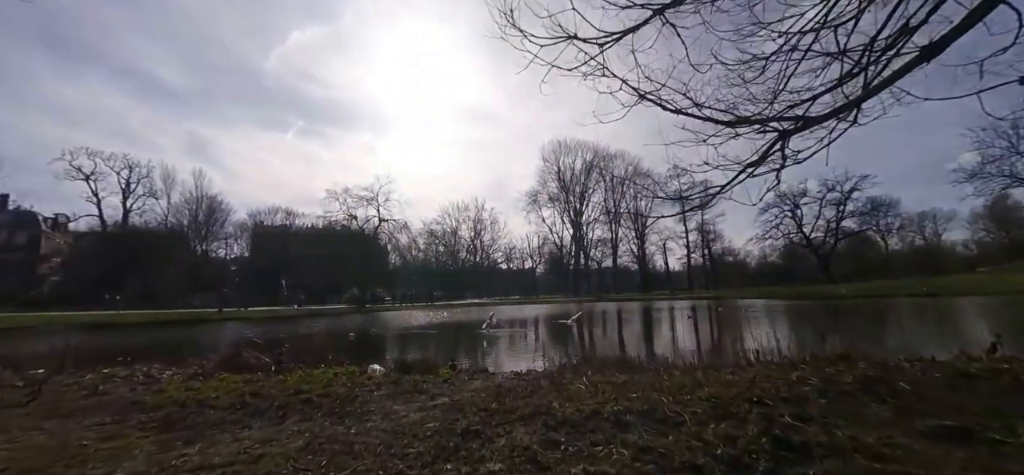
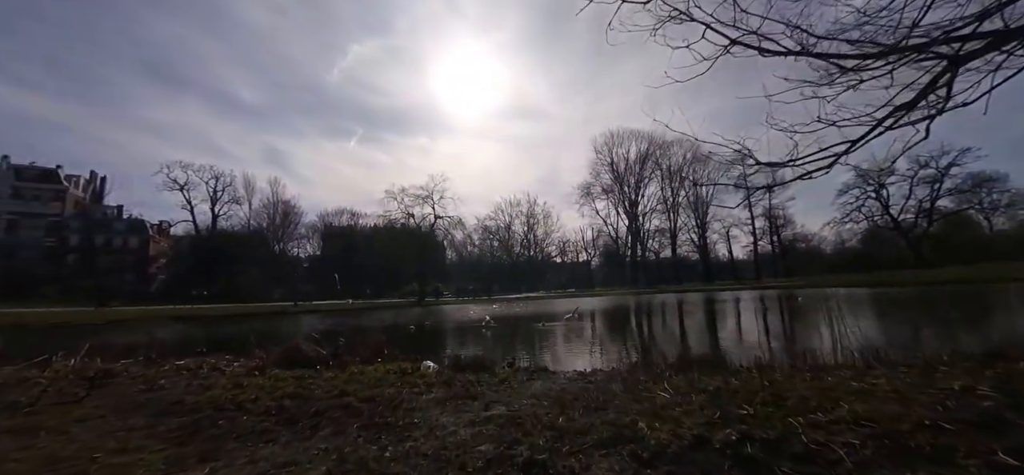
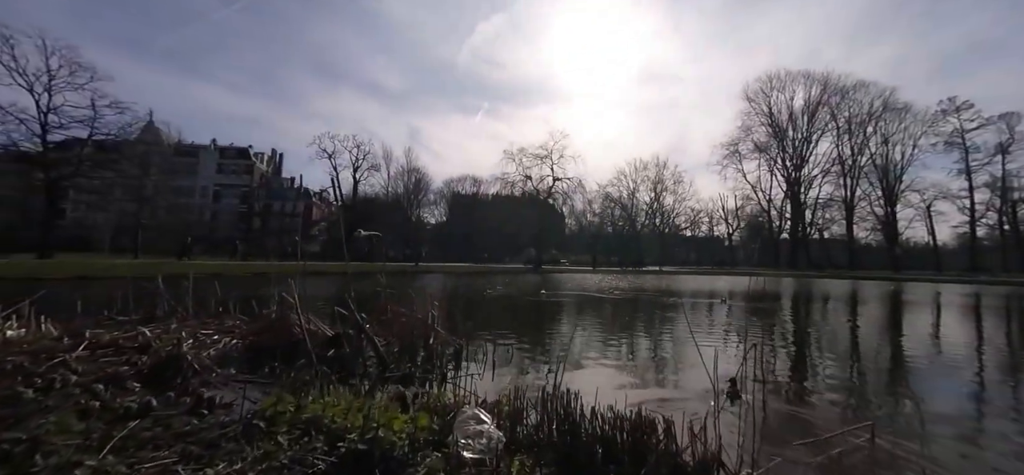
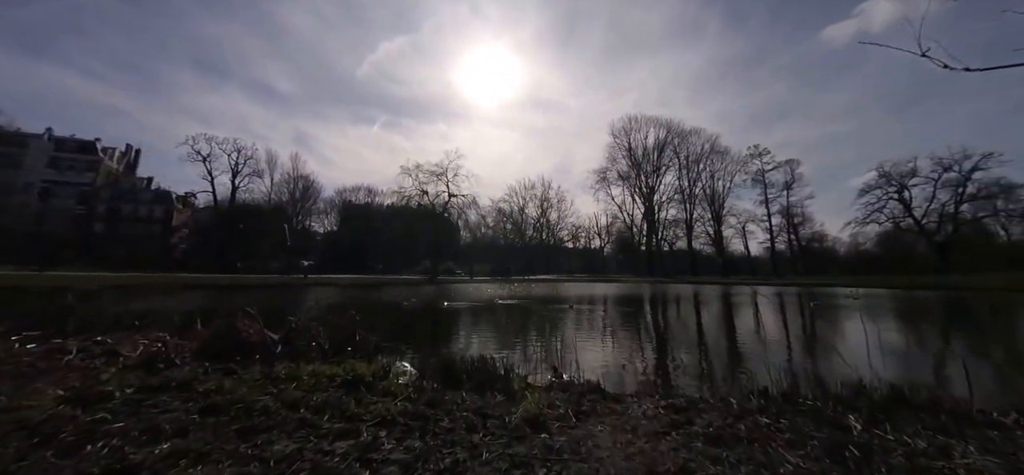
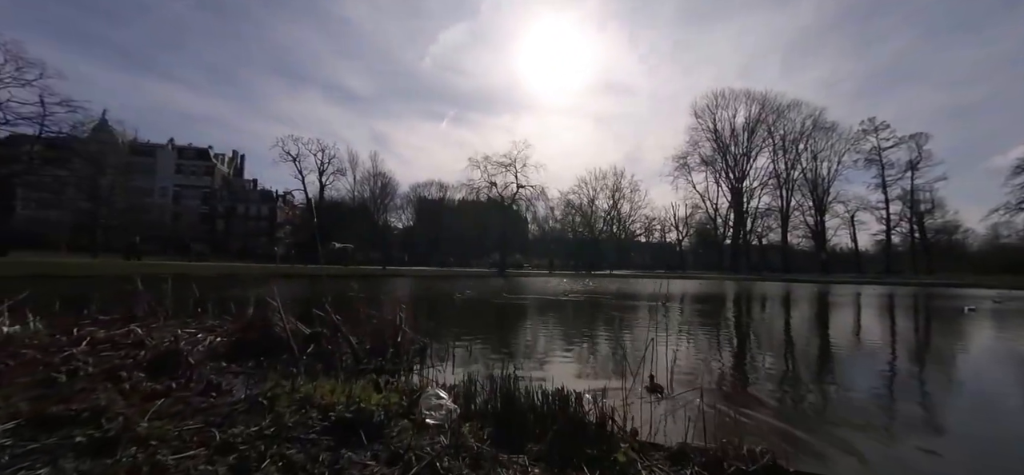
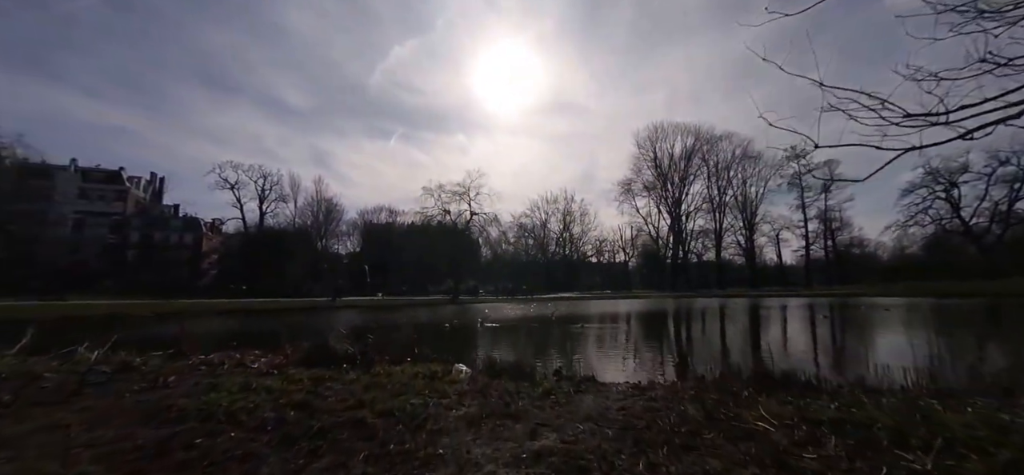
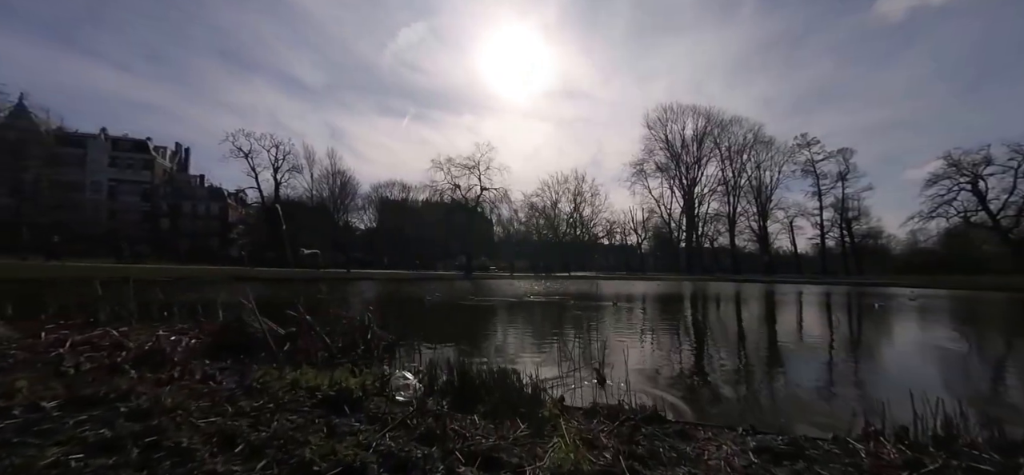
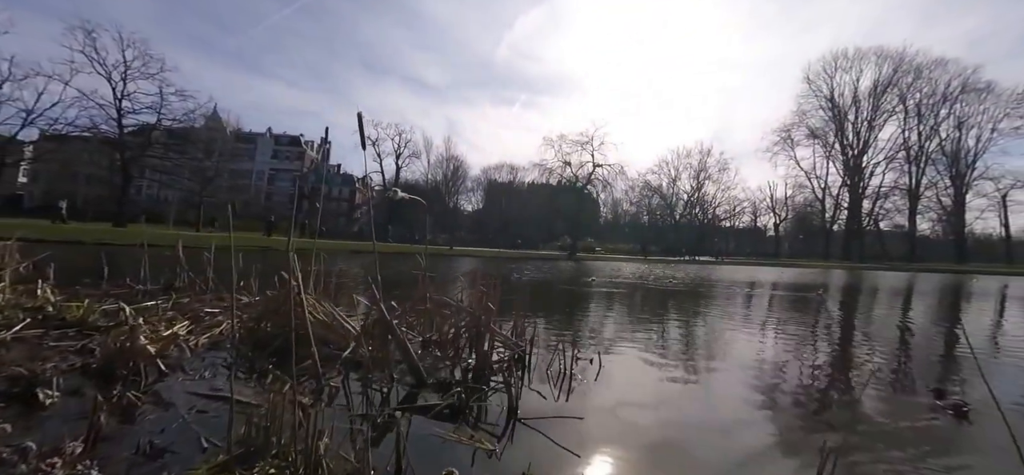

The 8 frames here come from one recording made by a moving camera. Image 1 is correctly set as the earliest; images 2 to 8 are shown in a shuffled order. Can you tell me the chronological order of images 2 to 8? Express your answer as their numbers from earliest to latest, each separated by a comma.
2, 6, 4, 7, 5, 3, 8
